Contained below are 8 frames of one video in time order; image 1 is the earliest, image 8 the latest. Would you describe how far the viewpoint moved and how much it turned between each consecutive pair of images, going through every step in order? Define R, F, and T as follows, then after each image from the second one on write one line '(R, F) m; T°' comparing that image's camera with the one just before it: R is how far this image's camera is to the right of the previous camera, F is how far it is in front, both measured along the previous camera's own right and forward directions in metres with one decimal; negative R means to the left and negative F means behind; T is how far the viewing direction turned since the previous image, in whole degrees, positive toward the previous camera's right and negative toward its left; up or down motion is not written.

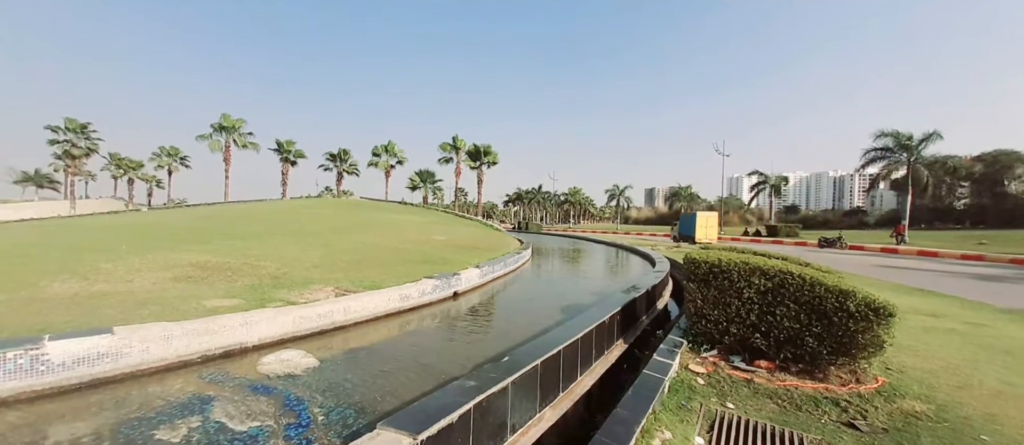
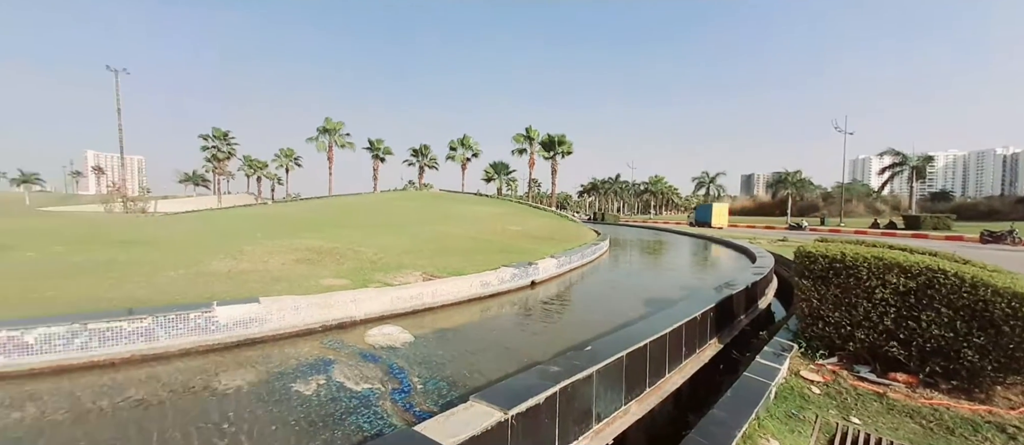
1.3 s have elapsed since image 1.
(0.0, -0.1) m; -12°
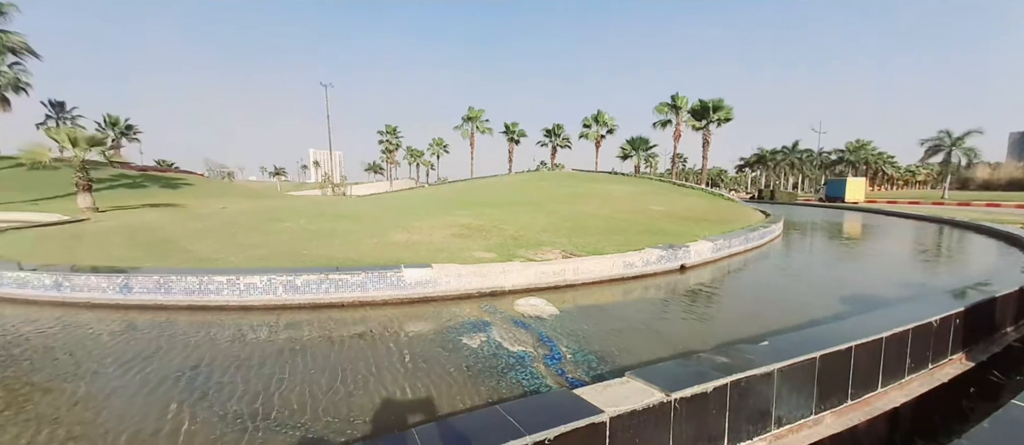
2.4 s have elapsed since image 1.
(-0.1, 0.0) m; -21°
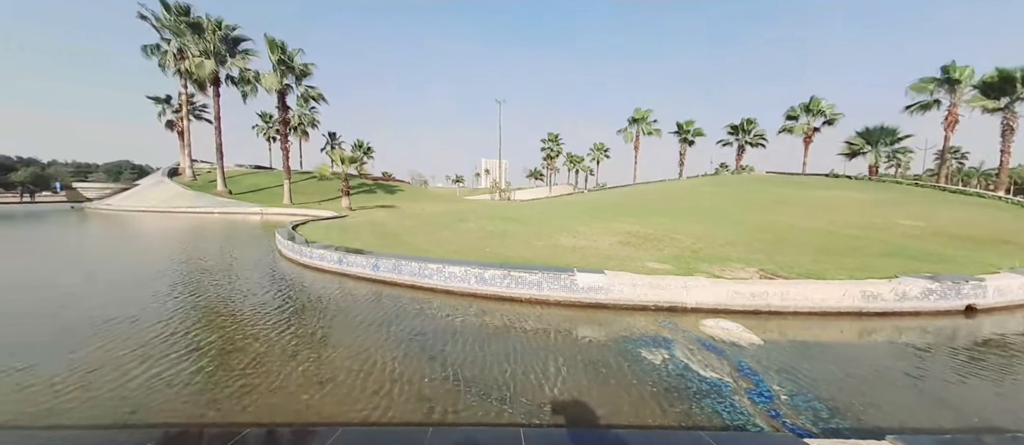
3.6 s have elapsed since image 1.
(-0.2, 0.0) m; -25°
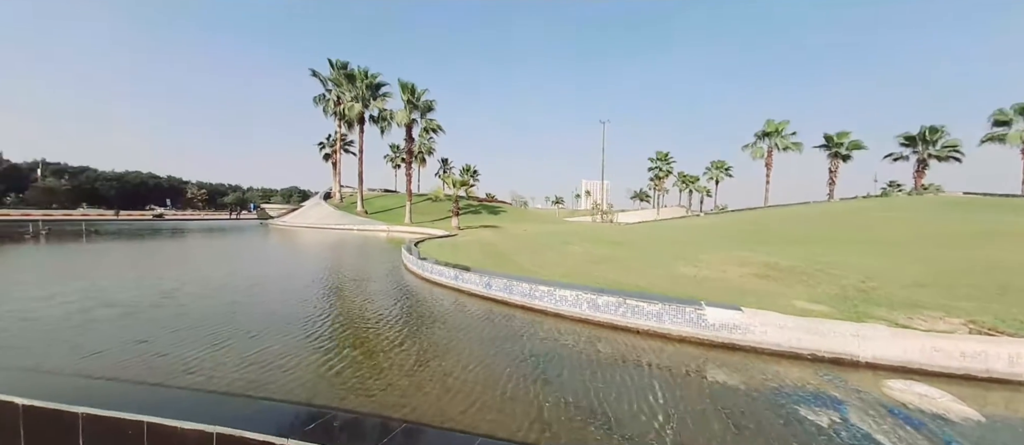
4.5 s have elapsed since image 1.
(-0.3, -0.1) m; -16°
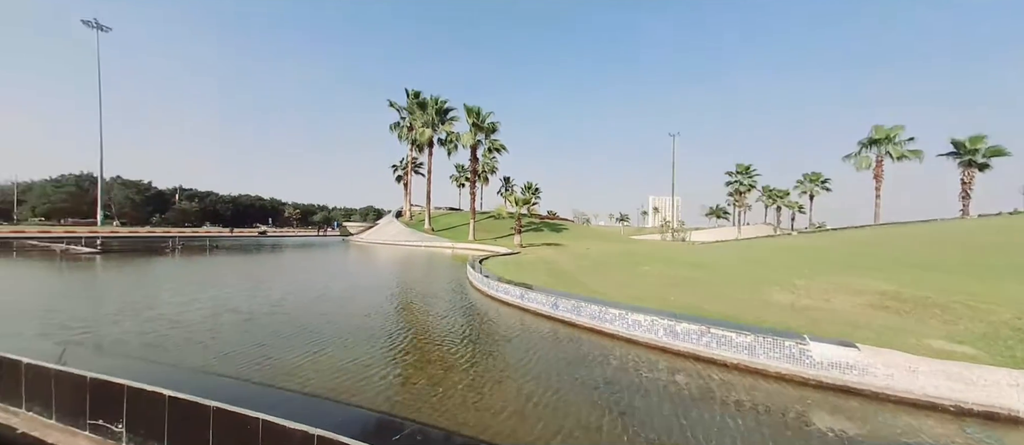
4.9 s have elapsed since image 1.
(-0.2, 0.0) m; -10°
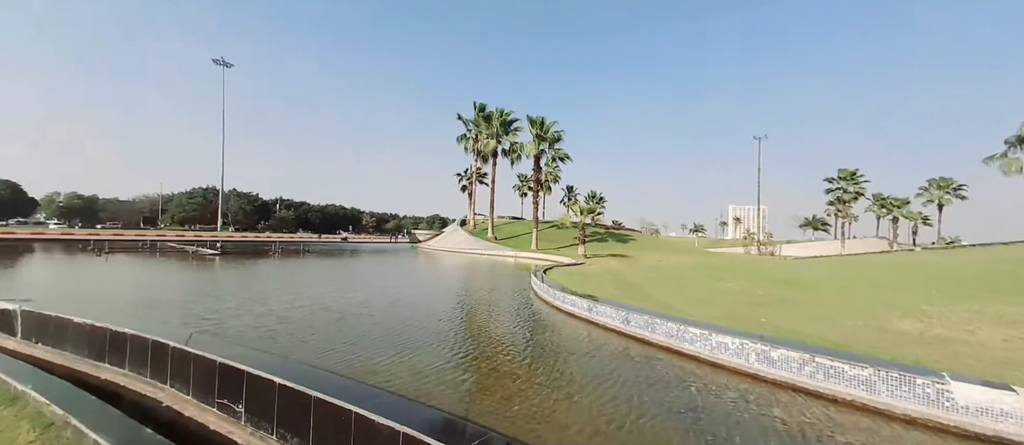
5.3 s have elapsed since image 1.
(-0.4, +0.2) m; -9°
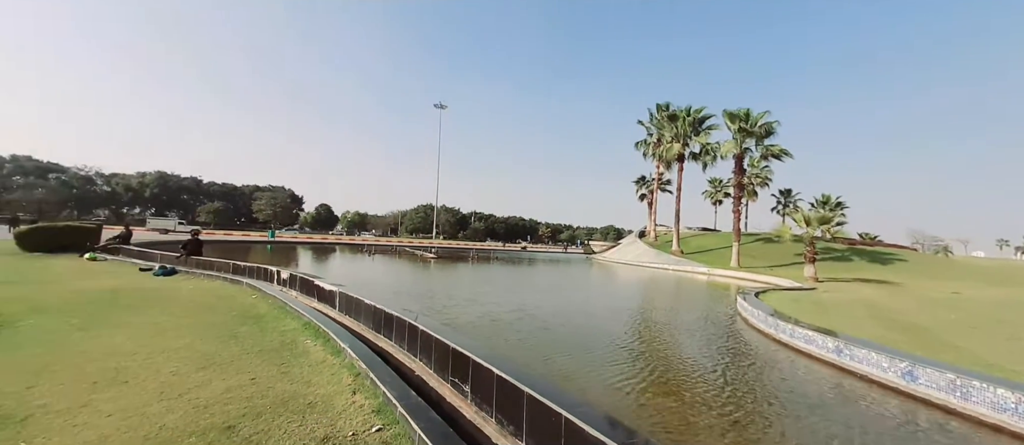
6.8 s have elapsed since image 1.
(-1.5, +1.5) m; -26°
